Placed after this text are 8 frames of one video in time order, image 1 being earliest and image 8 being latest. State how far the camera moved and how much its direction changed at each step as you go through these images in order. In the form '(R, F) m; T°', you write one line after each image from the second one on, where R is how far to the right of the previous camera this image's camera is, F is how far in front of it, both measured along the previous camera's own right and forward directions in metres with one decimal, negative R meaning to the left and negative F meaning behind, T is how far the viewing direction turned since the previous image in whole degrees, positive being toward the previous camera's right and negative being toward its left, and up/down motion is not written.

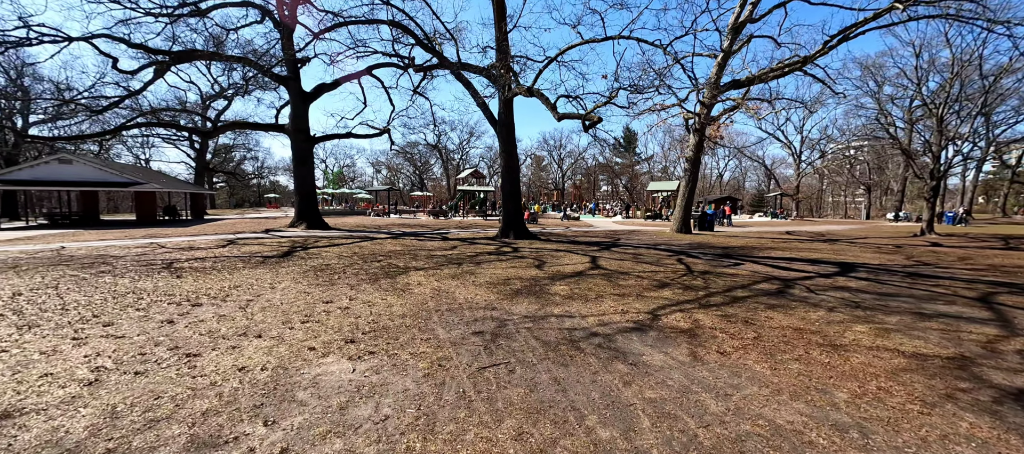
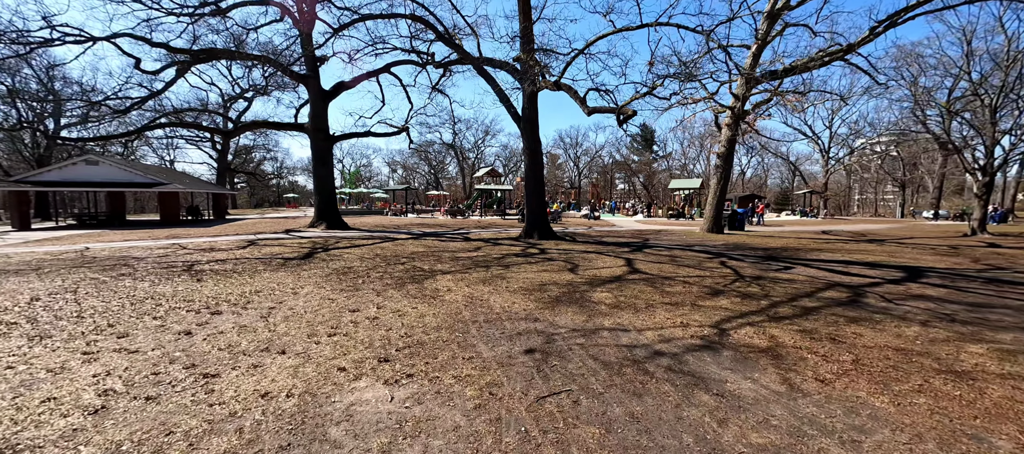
(-0.3, +0.5) m; -2°
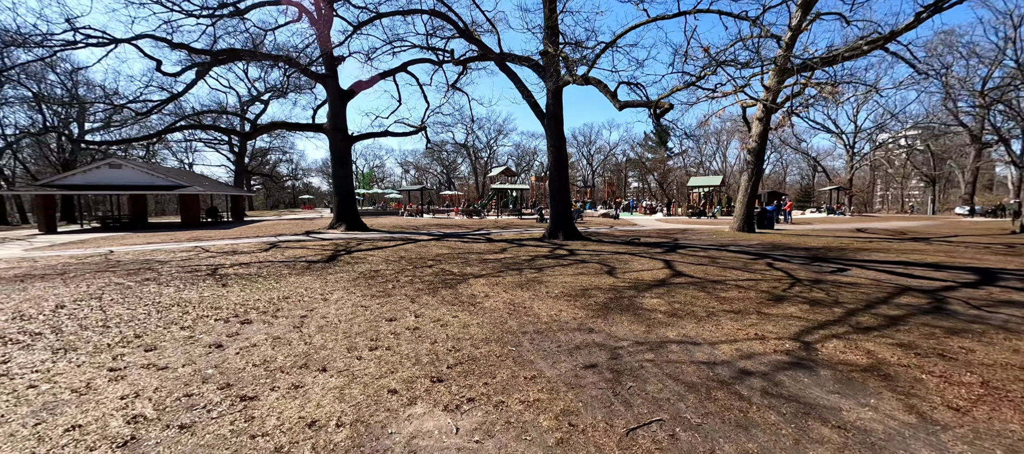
(-0.4, +0.4) m; -2°
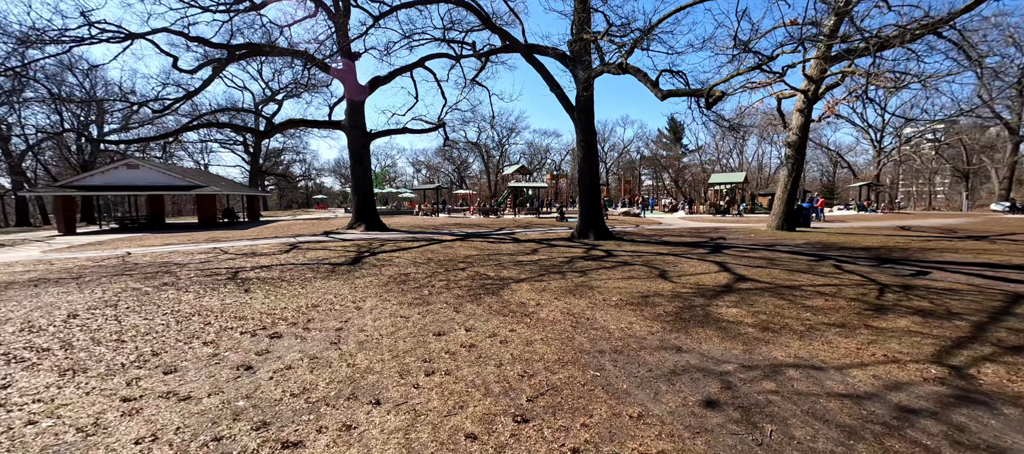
(-0.5, +0.6) m; -1°
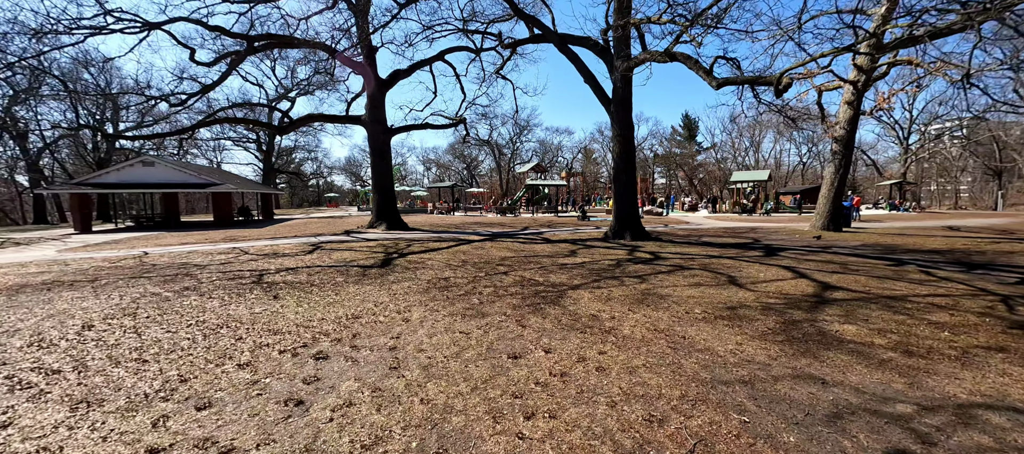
(-0.7, +0.6) m; -1°
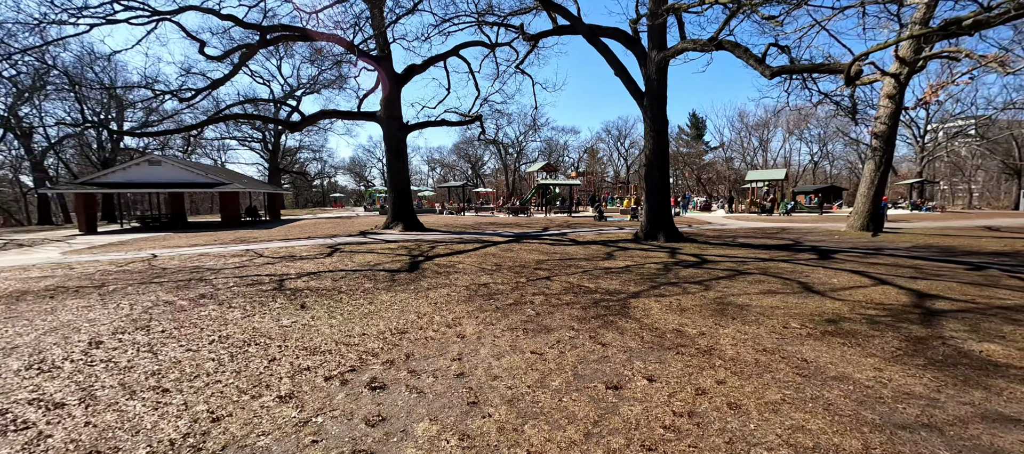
(-0.7, +0.6) m; 0°
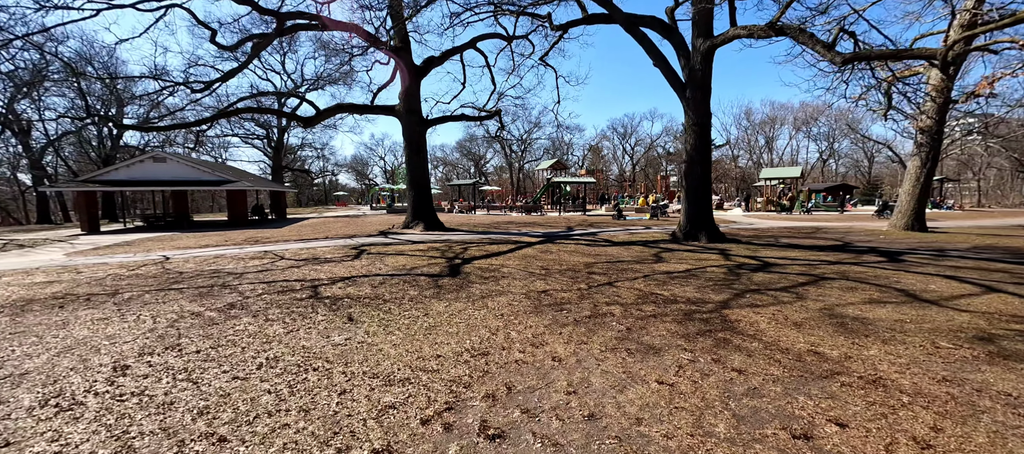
(-0.9, +0.6) m; 0°
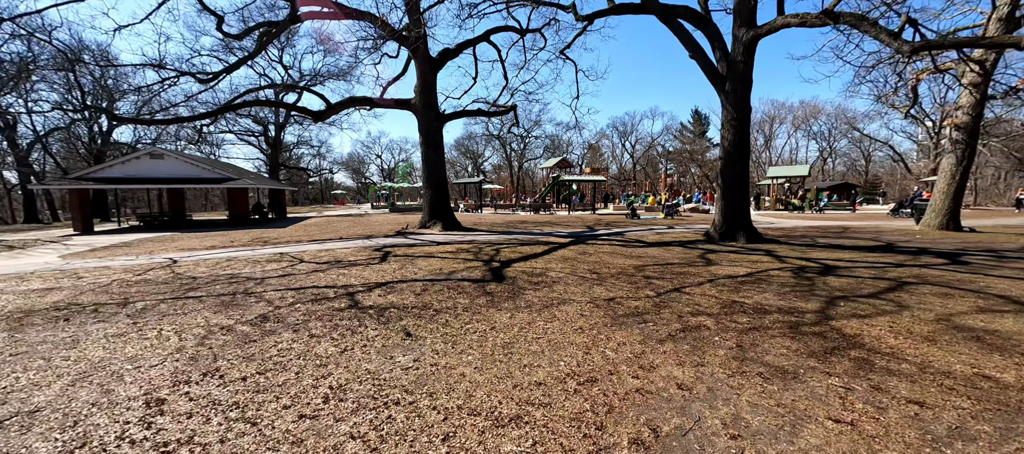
(-0.8, +0.6) m; +1°
